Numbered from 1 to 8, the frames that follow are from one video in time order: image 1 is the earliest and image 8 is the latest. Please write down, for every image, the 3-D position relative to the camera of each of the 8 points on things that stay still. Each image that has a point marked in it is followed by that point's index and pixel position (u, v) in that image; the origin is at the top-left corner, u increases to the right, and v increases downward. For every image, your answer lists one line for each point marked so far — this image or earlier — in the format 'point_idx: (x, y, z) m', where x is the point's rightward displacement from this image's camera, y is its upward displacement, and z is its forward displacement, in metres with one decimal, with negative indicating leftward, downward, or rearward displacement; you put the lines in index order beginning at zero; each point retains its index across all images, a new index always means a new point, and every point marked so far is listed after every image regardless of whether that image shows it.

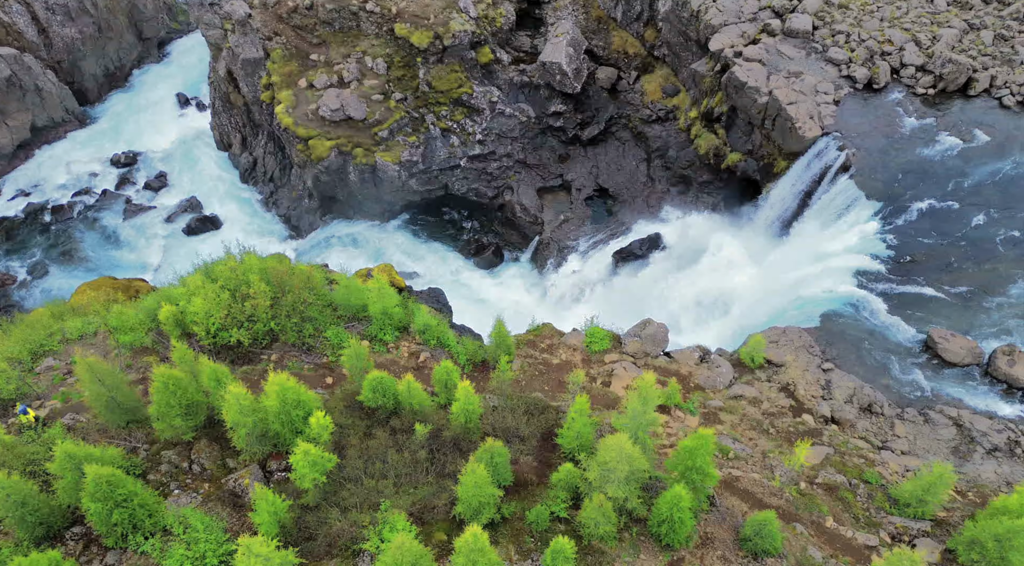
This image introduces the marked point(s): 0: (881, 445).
0: (+7.9, -3.6, +16.5) m
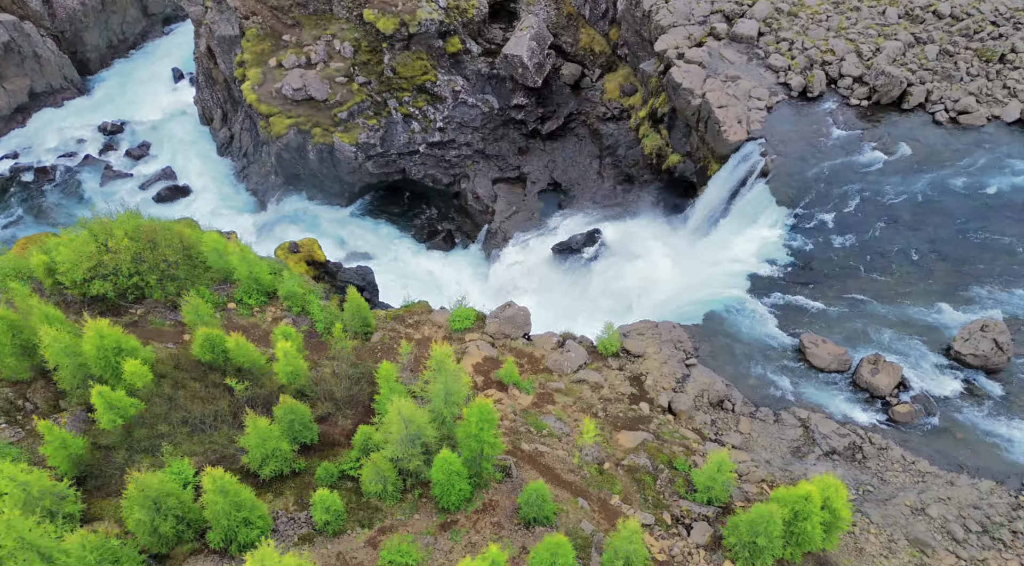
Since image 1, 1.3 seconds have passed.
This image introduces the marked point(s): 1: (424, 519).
0: (+4.4, -3.5, +16.7) m
1: (-1.5, -4.0, +12.6) m
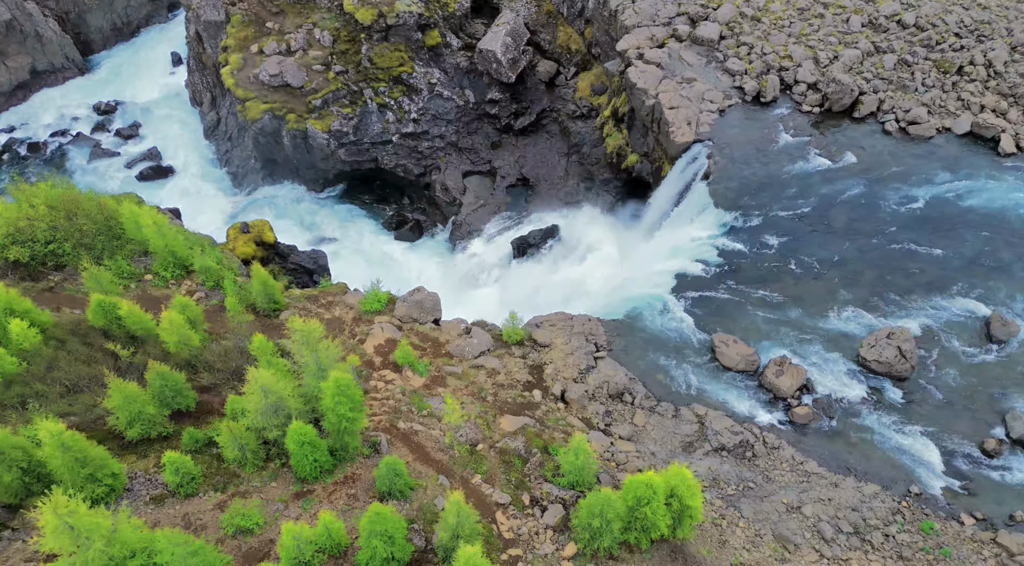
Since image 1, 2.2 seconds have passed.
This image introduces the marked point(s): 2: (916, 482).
0: (+2.0, -3.3, +17.0) m
1: (-4.0, -3.6, +13.1) m
2: (+9.1, -4.5, +16.9) m
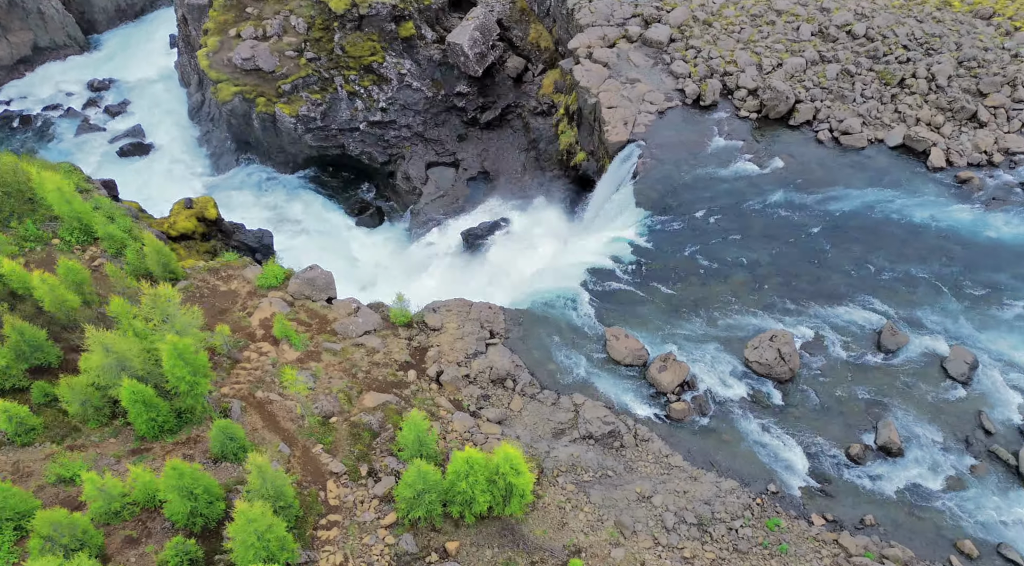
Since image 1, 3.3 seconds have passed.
0: (-1.0, -3.0, +17.5) m
1: (-7.1, -2.9, +13.6) m
2: (+6.0, -4.5, +17.2) m
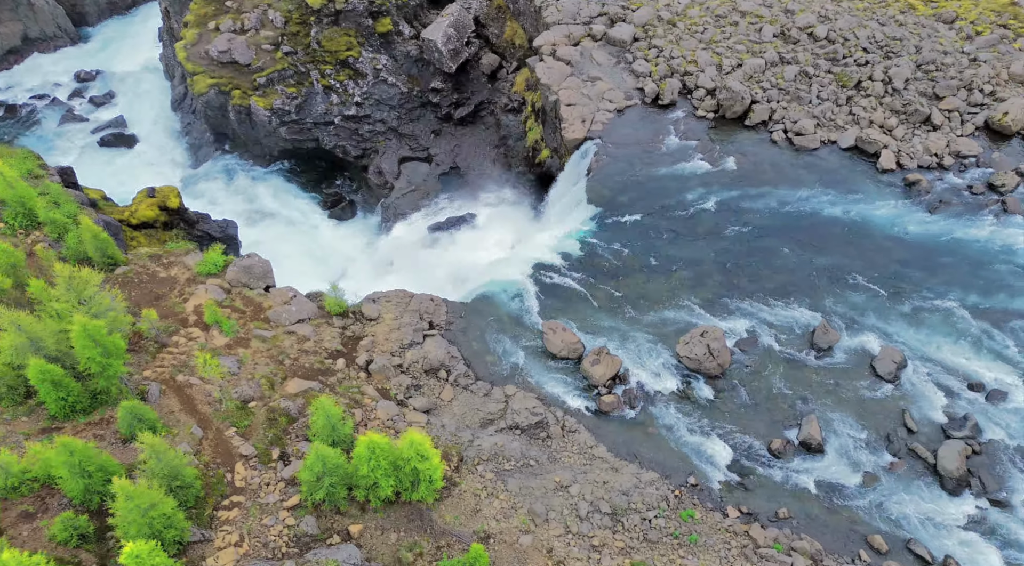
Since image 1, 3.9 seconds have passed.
0: (-2.7, -2.8, +17.7) m
1: (-8.8, -2.6, +13.9) m
2: (+4.3, -4.4, +17.4) m
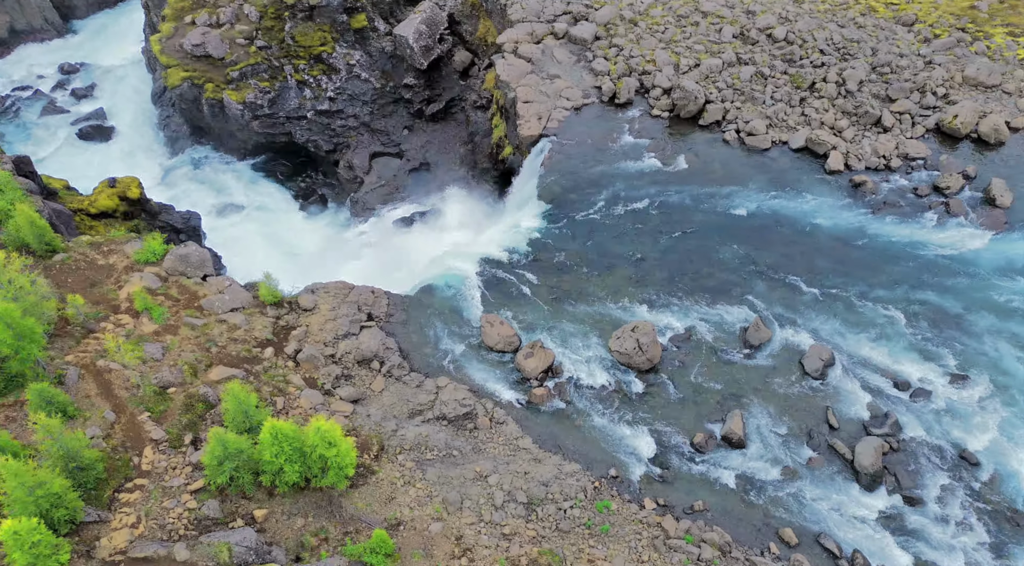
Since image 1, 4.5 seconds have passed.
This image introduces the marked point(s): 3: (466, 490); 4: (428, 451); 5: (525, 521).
0: (-4.5, -2.5, +17.9) m
1: (-10.6, -2.3, +14.1) m
2: (+2.5, -4.3, +17.6) m
3: (-1.0, -4.5, +16.3) m
4: (-1.9, -3.9, +17.2) m
5: (+0.3, -5.1, +15.9) m
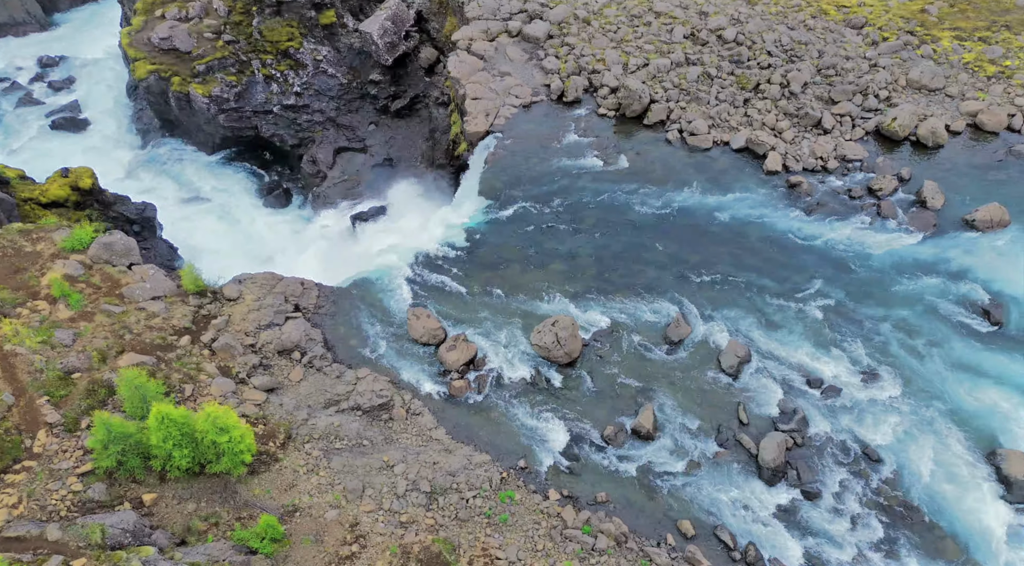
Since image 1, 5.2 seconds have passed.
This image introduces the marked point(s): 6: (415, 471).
0: (-6.6, -2.3, +18.1) m
1: (-12.7, -2.0, +14.4) m
2: (+0.3, -4.1, +17.8) m
3: (-3.1, -4.3, +16.5) m
4: (-4.0, -3.6, +17.4) m
5: (-1.9, -4.9, +16.1) m
6: (-2.2, -4.2, +17.0) m
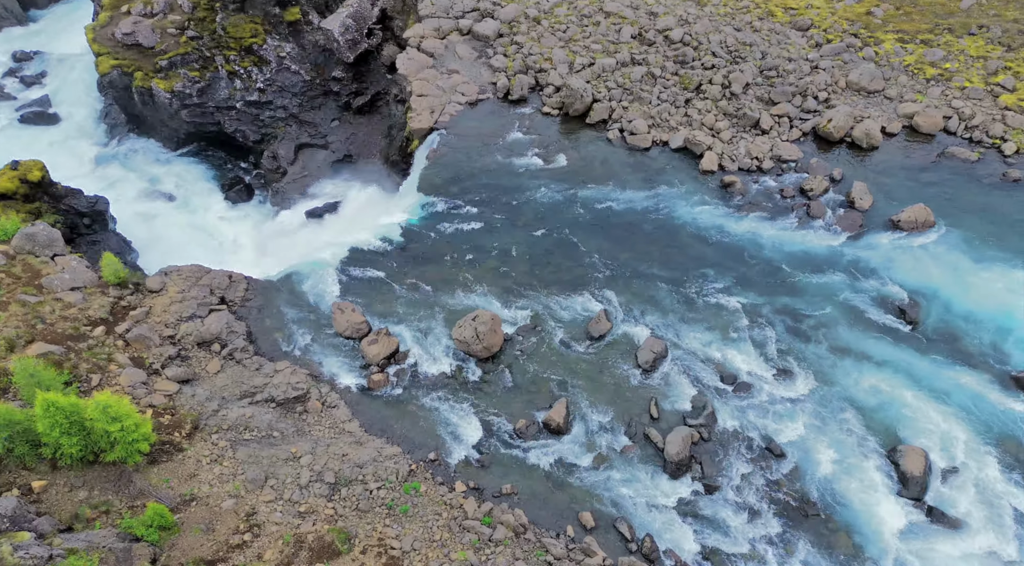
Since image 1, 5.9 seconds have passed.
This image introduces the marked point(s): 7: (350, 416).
0: (-8.7, -2.1, +18.3) m
1: (-14.8, -1.7, +14.5) m
2: (-1.8, -4.0, +18.0) m
3: (-5.3, -4.1, +16.7) m
4: (-6.2, -3.5, +17.6) m
5: (-4.0, -4.7, +16.3) m
6: (-4.4, -4.1, +17.1) m
7: (-4.1, -3.3, +18.7) m
